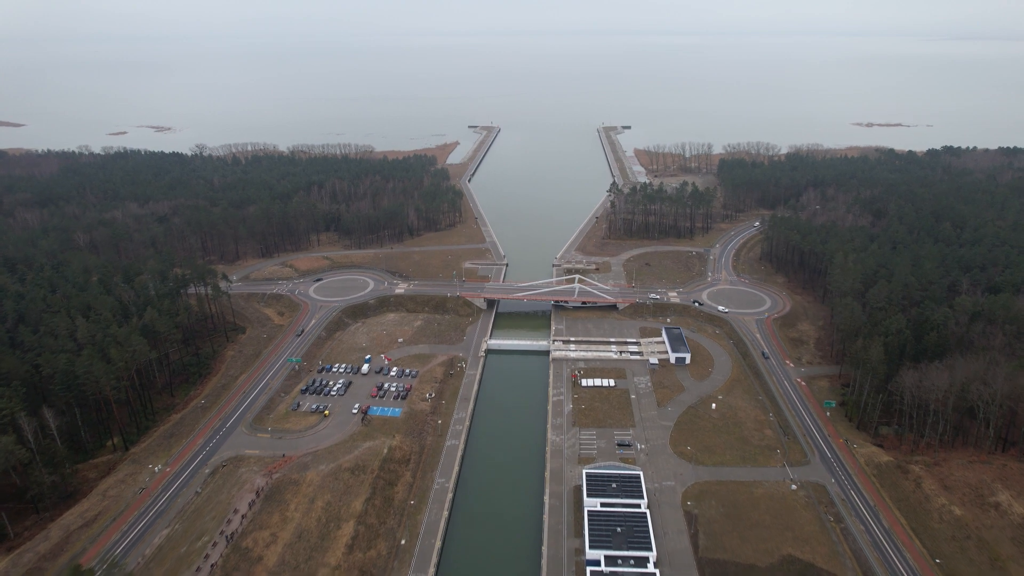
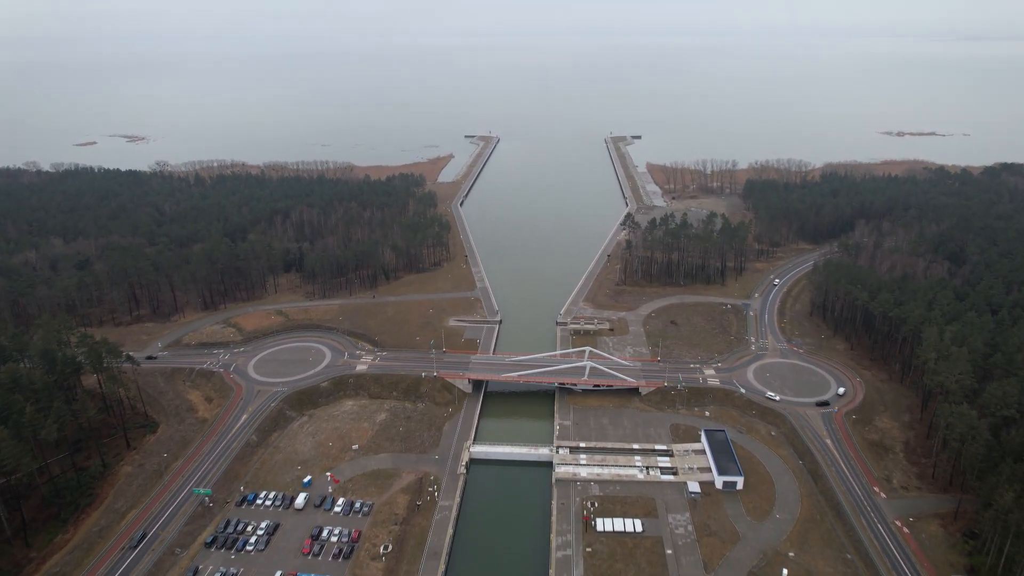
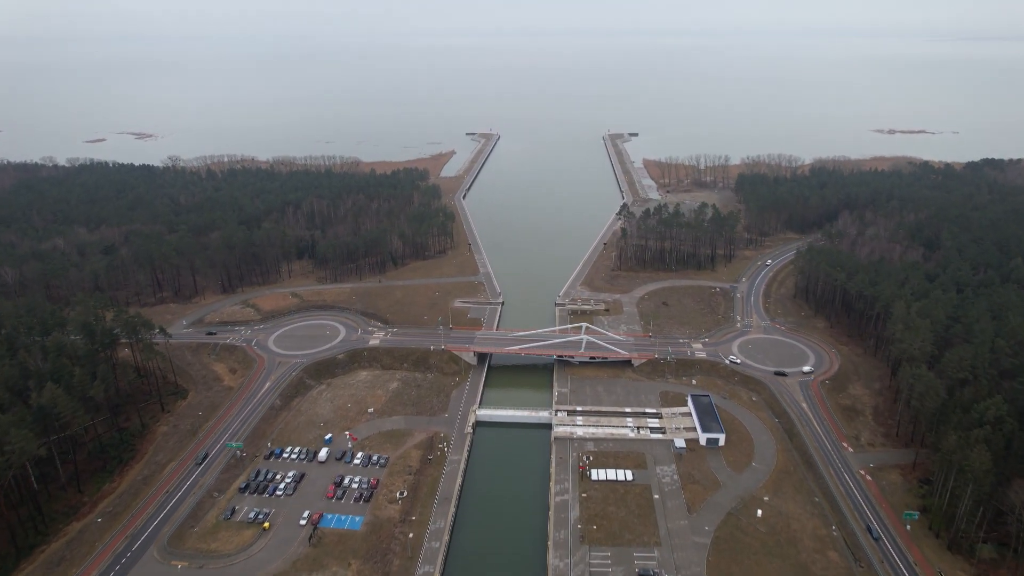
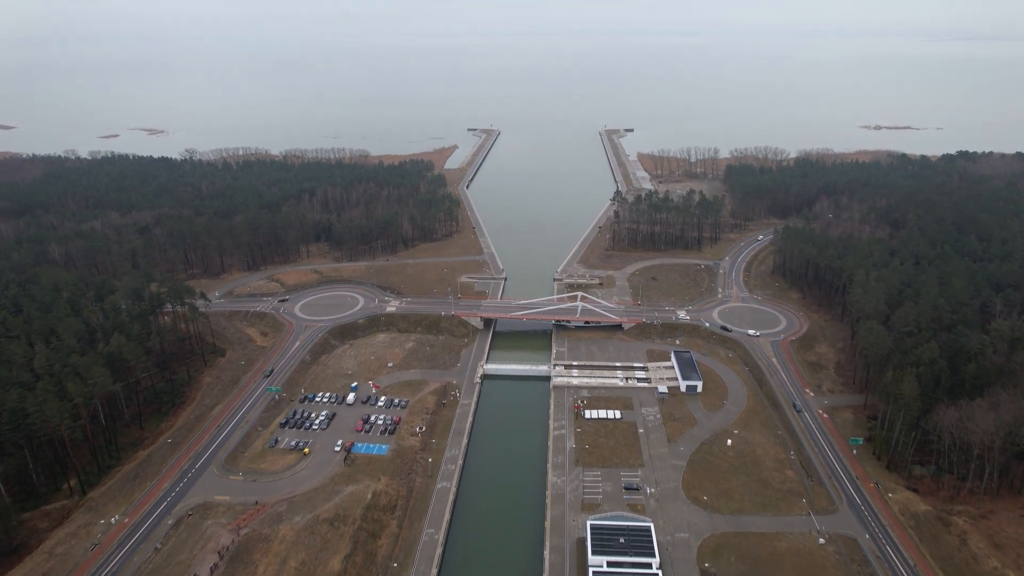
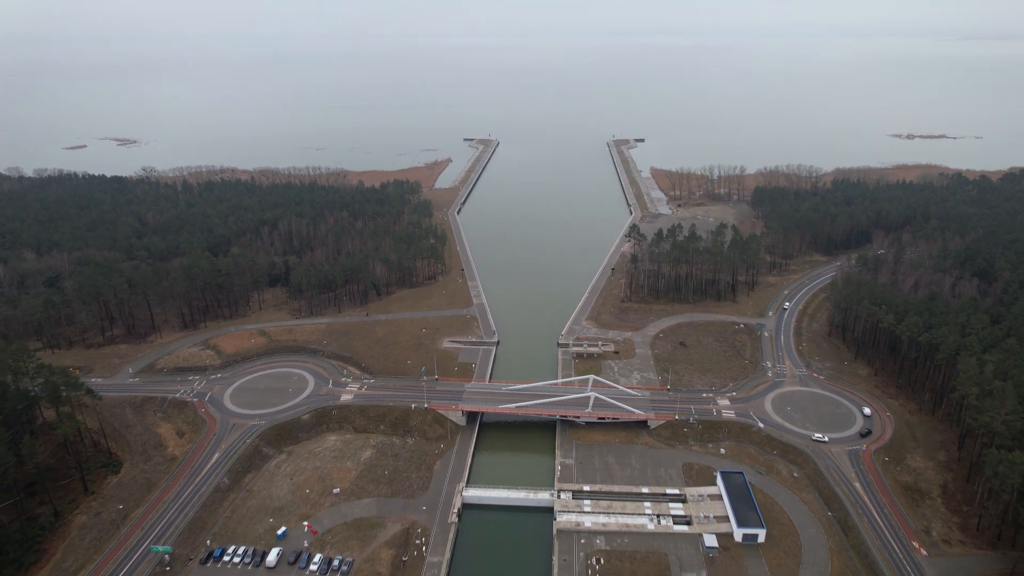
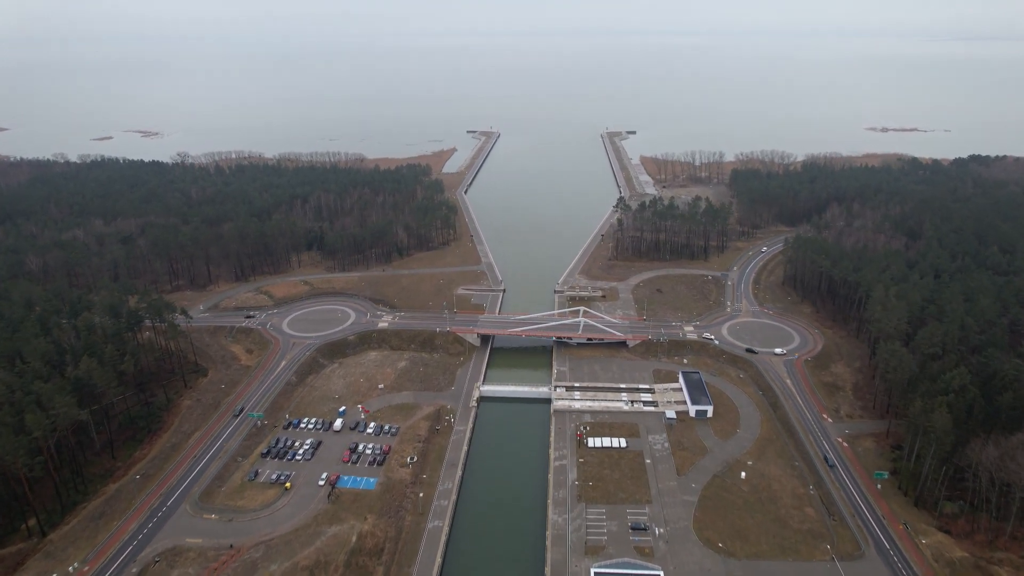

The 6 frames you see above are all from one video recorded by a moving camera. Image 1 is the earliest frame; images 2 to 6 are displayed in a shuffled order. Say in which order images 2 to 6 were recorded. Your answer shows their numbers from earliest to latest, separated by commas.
4, 6, 3, 2, 5
